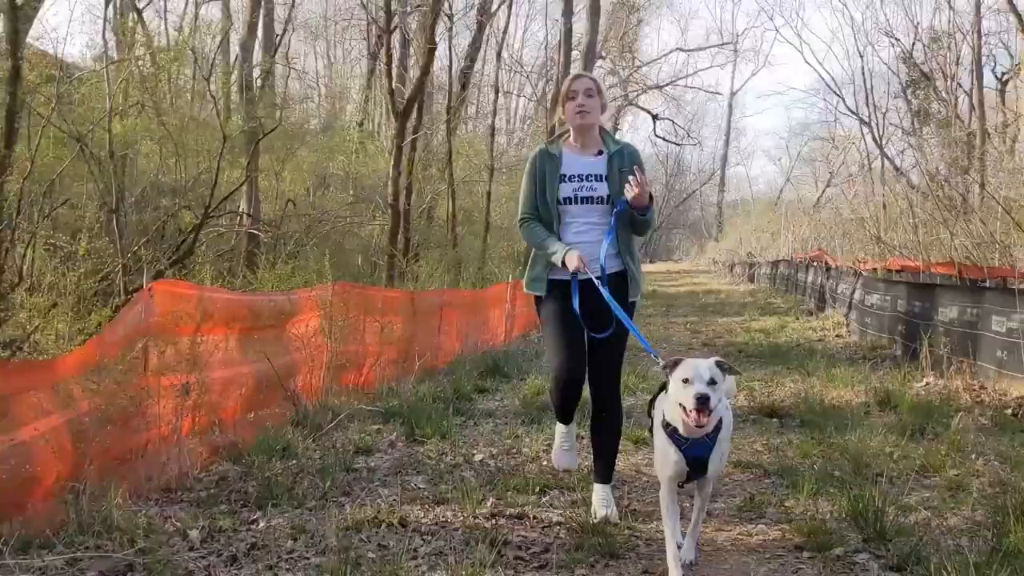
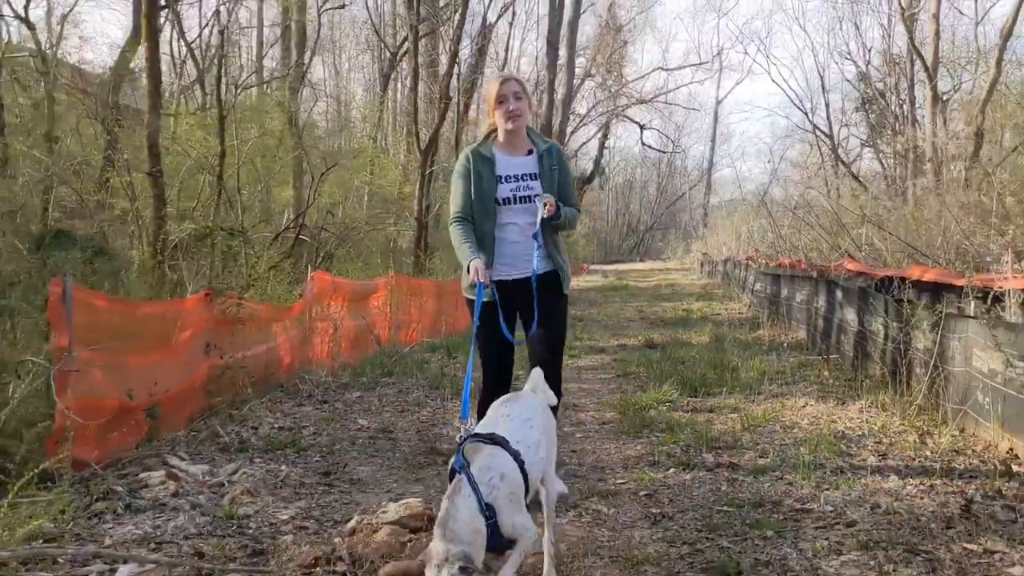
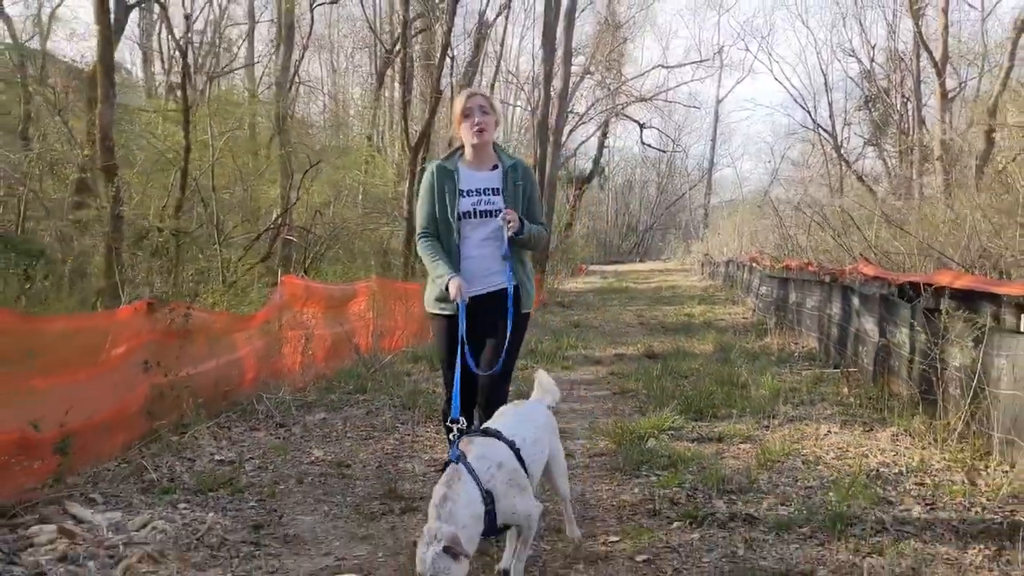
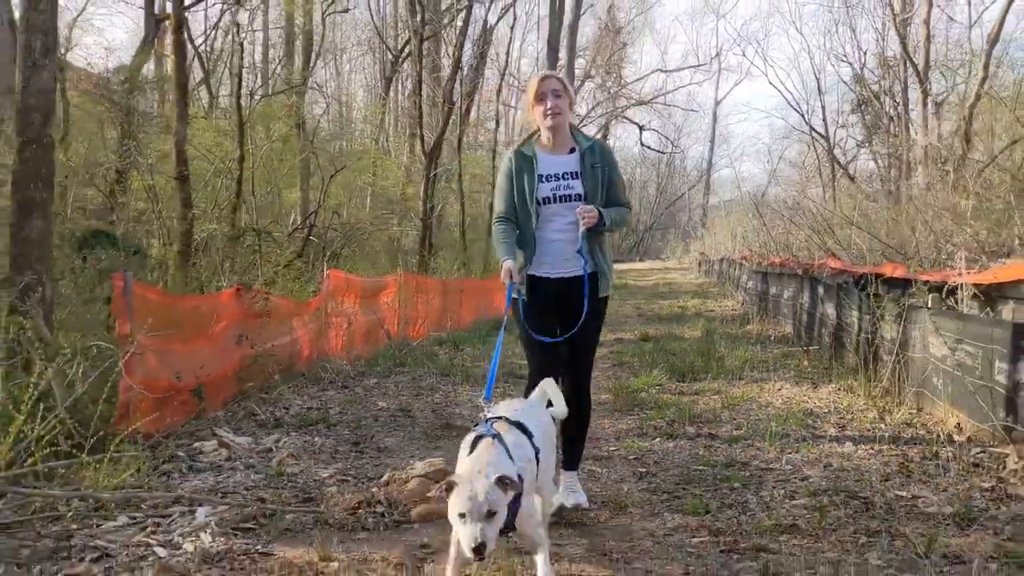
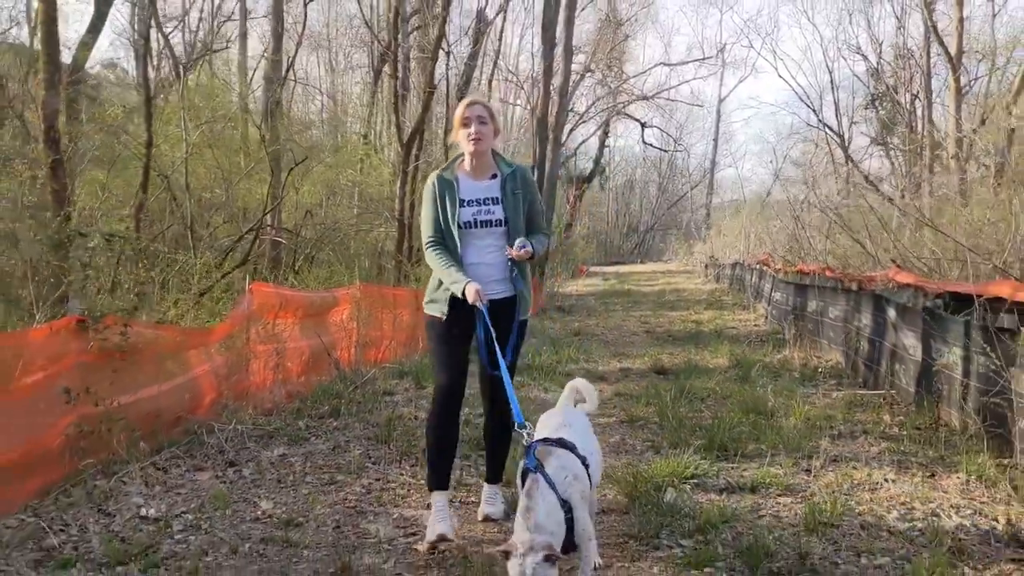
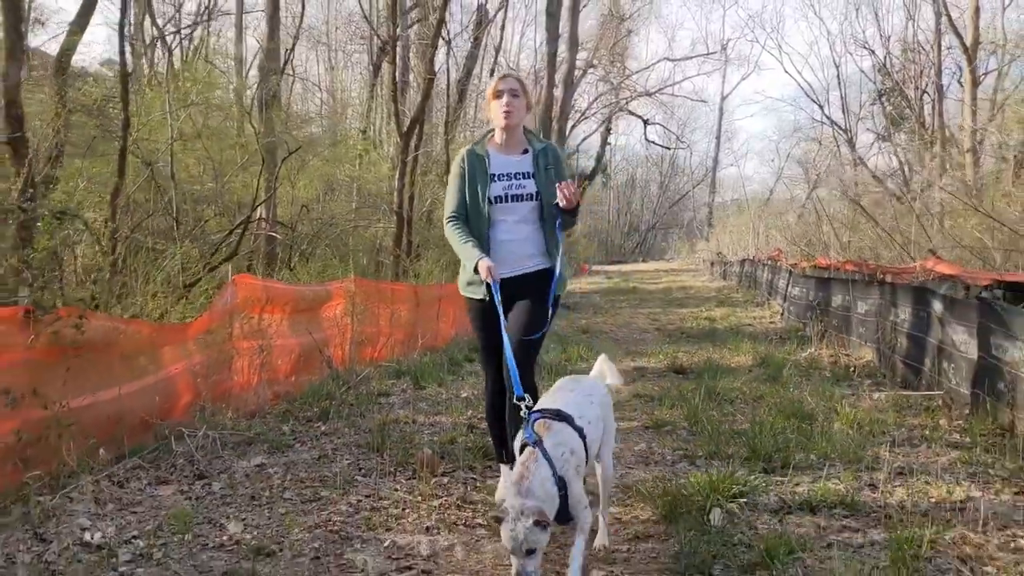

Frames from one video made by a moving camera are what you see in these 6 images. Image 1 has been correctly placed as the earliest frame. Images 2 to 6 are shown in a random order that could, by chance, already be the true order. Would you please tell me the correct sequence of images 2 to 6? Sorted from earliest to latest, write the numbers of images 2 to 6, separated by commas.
6, 5, 3, 2, 4
